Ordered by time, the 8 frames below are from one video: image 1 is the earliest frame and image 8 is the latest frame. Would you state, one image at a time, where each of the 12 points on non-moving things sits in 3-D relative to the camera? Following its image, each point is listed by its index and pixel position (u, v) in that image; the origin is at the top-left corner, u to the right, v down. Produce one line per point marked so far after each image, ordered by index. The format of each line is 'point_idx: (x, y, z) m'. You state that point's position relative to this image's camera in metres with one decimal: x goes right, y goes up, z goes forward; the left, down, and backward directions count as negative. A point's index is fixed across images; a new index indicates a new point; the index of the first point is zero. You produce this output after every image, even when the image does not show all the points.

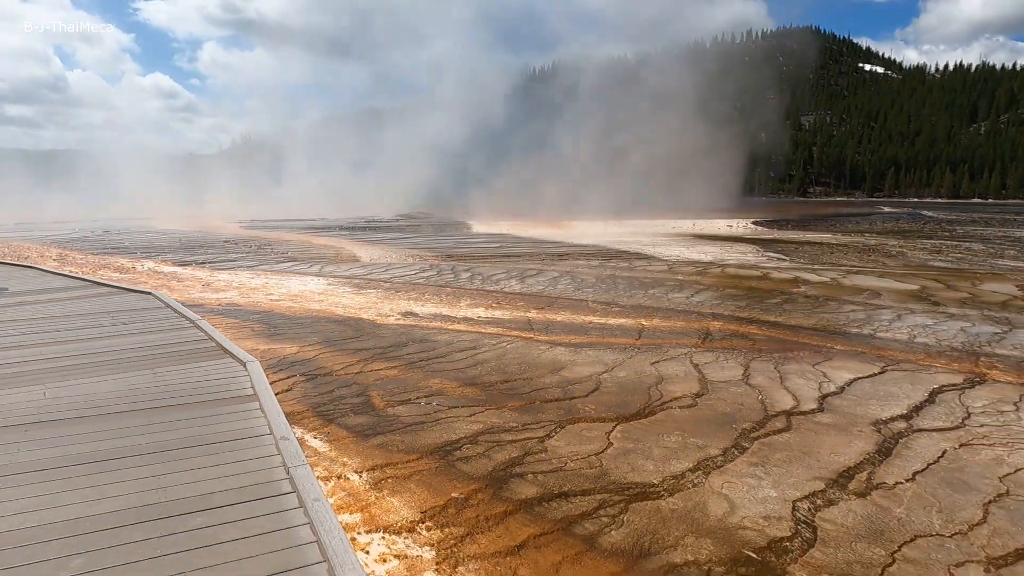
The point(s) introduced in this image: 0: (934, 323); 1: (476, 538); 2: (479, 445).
0: (+5.5, -0.4, +8.7) m
1: (-0.2, -1.2, +3.2) m
2: (-0.2, -1.0, +4.3) m
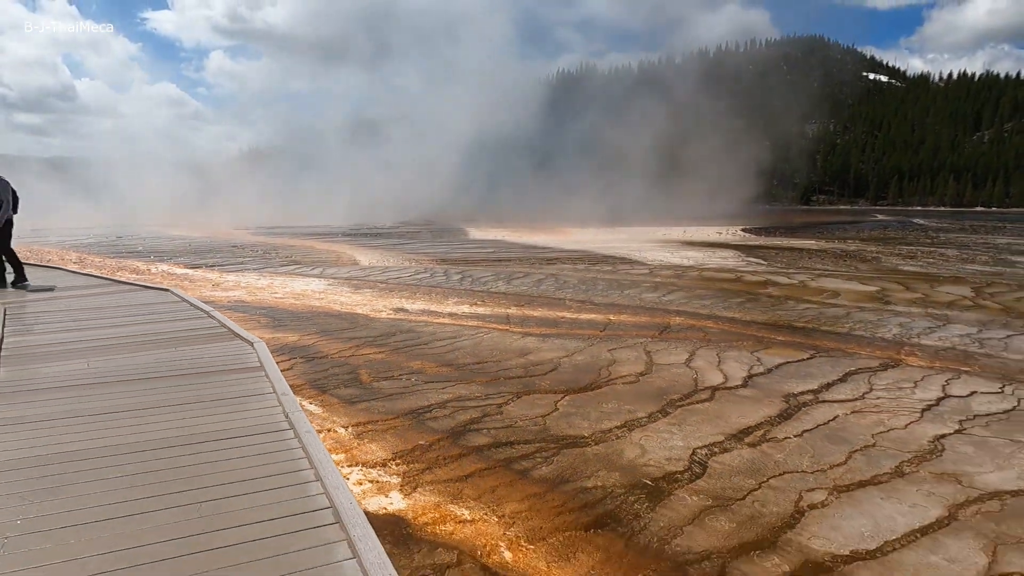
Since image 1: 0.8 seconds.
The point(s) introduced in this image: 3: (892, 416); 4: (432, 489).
0: (+5.2, -0.4, +9.5) m
1: (-0.5, -1.1, +4.1) m
2: (-0.5, -0.9, +5.2) m
3: (+3.0, -1.0, +5.3) m
4: (-0.5, -1.2, +3.9) m
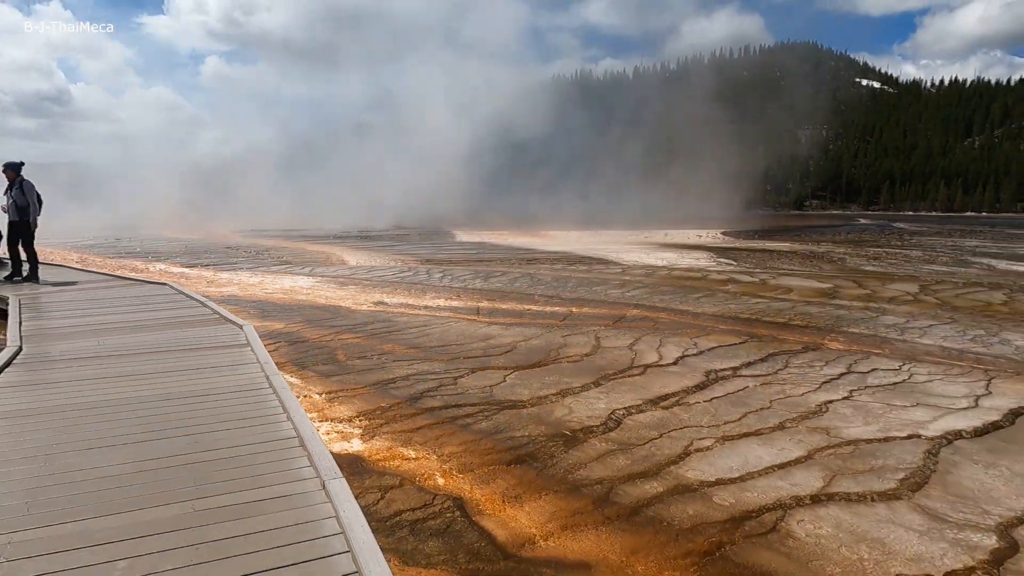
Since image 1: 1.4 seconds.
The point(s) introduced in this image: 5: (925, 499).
0: (+4.8, -0.4, +10.4) m
1: (-0.9, -1.0, +4.9) m
2: (-0.9, -0.8, +6.0) m
3: (+2.6, -0.9, +6.1) m
4: (-0.9, -1.0, +4.7) m
5: (+2.4, -1.2, +3.9) m
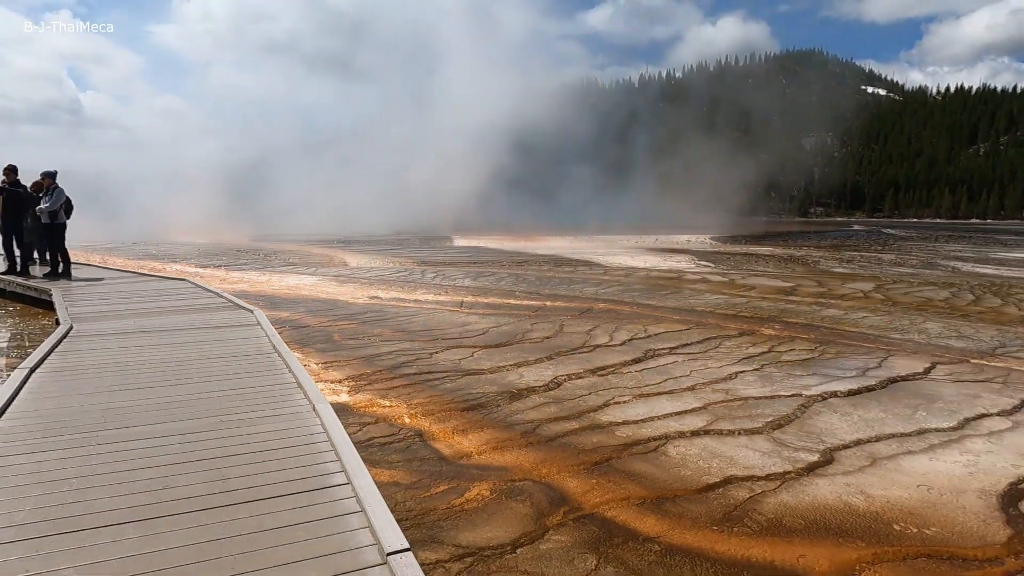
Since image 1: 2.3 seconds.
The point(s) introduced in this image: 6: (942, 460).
0: (+4.4, -0.3, +11.5) m
1: (-1.3, -0.9, +6.1) m
2: (-1.3, -0.7, +7.2) m
3: (+2.2, -0.8, +7.2) m
4: (-1.3, -0.9, +5.8) m
5: (+2.0, -1.1, +5.0) m
6: (+2.9, -1.2, +4.5) m
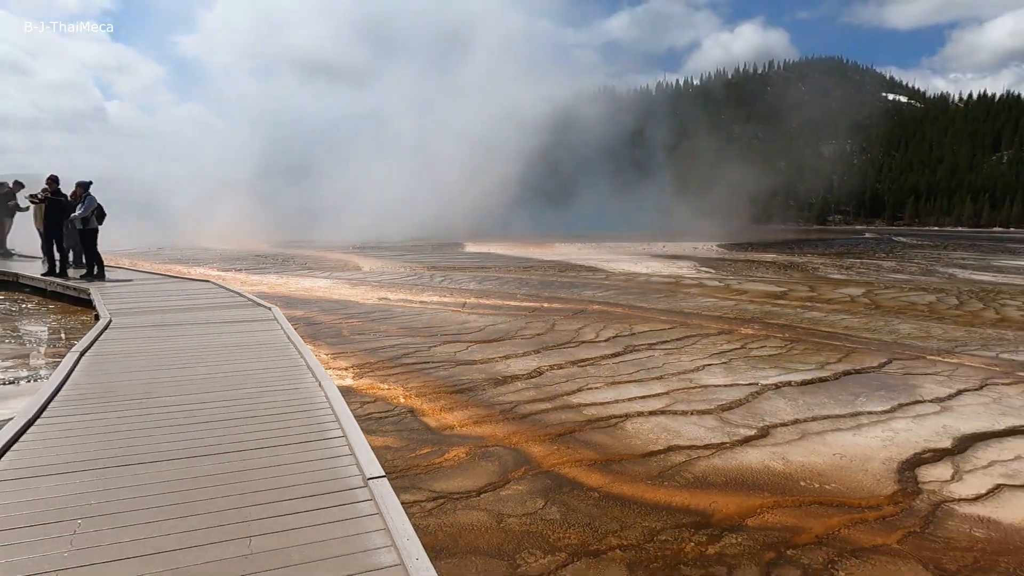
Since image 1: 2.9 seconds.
0: (+4.4, -0.4, +12.1) m
1: (-1.4, -0.9, +6.9) m
2: (-1.4, -0.7, +7.9) m
3: (+2.1, -0.8, +7.9) m
4: (-1.4, -0.9, +6.6) m
5: (+1.9, -1.1, +5.7) m
6: (+2.7, -1.1, +5.2) m
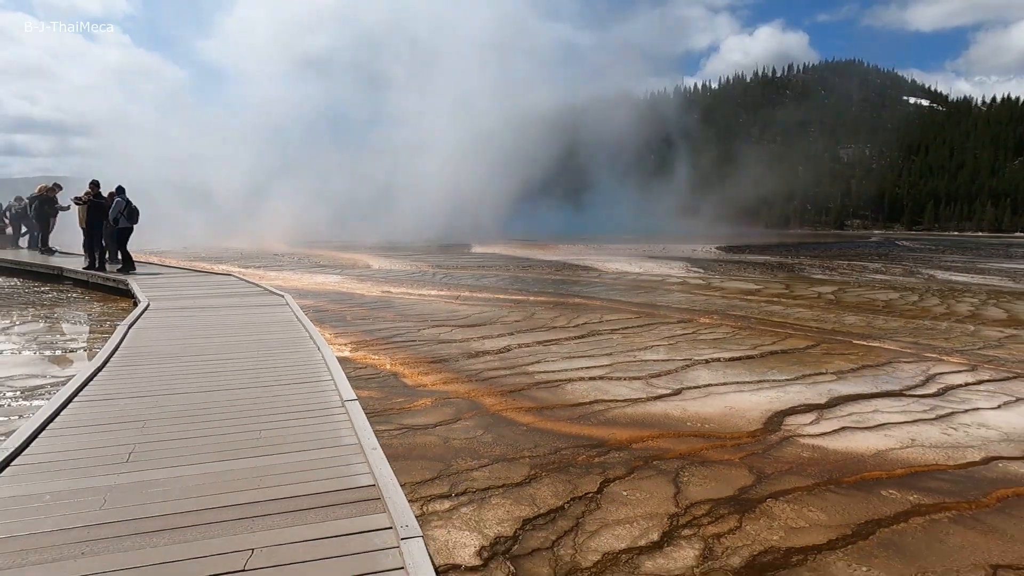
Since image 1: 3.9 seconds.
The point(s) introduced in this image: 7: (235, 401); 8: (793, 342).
0: (+4.2, -0.3, +13.2) m
1: (-1.8, -0.7, +8.1) m
2: (-1.7, -0.6, +9.2) m
3: (+1.8, -0.7, +9.1) m
4: (-1.8, -0.7, +7.9) m
5: (+1.5, -1.0, +6.9) m
6: (+2.4, -1.0, +6.4) m
7: (-2.0, -0.8, +4.7) m
8: (+3.8, -0.7, +8.9) m
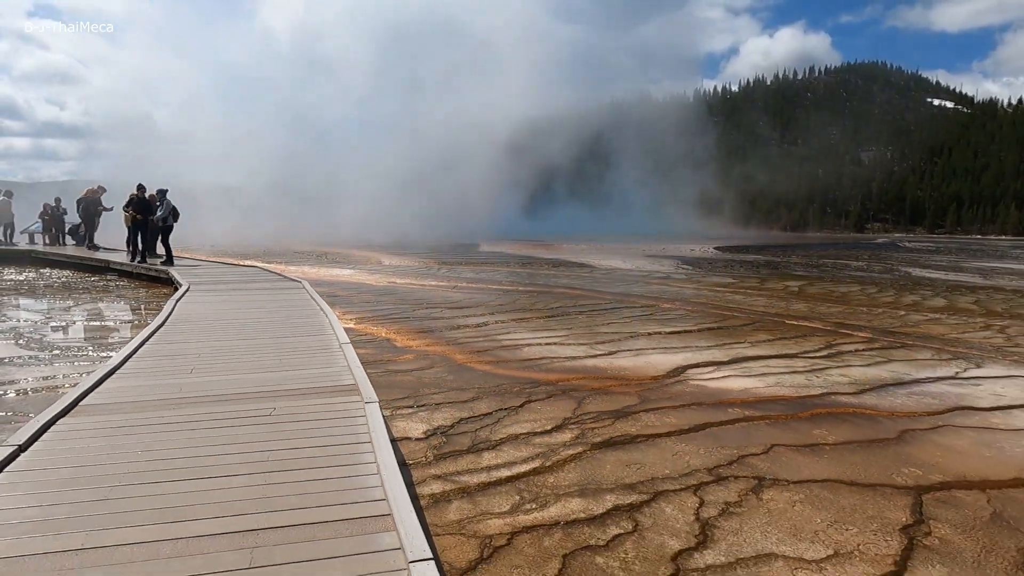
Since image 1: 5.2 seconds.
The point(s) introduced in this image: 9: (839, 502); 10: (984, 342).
0: (+4.1, -0.1, +14.7) m
1: (-2.1, -0.5, +9.8) m
2: (-2.0, -0.4, +10.9) m
3: (+1.5, -0.5, +10.7) m
4: (-2.1, -0.5, +9.6) m
5: (+1.1, -0.7, +8.5) m
6: (+2.0, -0.8, +7.9) m
7: (-2.4, -0.6, +6.4) m
8: (+3.5, -0.5, +10.4) m
9: (+1.9, -1.2, +3.8) m
10: (+6.5, -0.7, +9.1) m
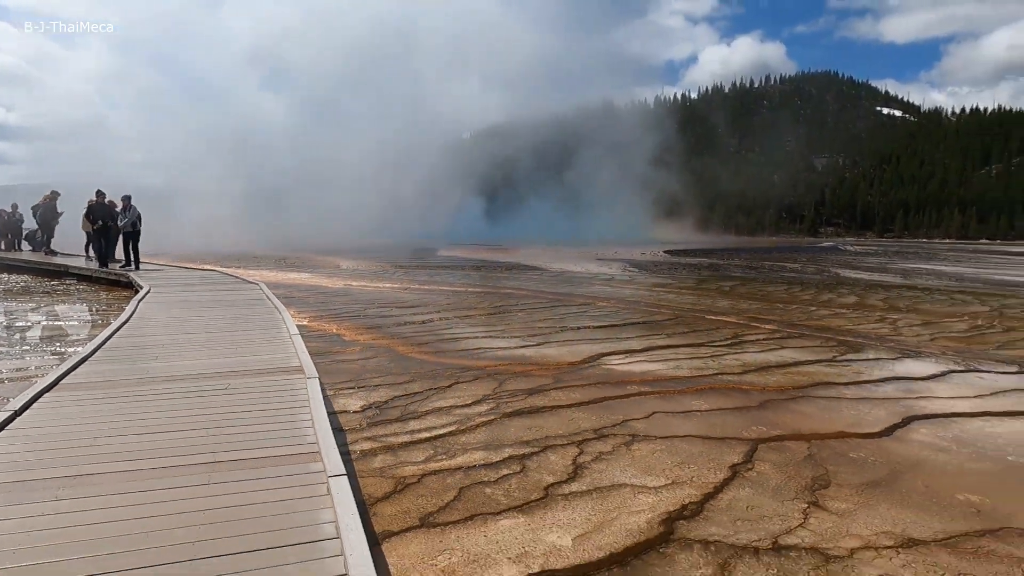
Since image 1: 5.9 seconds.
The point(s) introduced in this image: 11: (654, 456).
0: (+2.9, -0.1, +15.8) m
1: (-3.0, -0.5, +10.5) m
2: (-3.0, -0.4, +11.6) m
3: (+0.5, -0.5, +11.6) m
4: (-3.0, -0.5, +10.3) m
5: (+0.3, -0.7, +9.4) m
6: (+1.1, -0.8, +8.9) m
7: (-3.1, -0.5, +7.1) m
8: (+2.5, -0.5, +11.5) m
9: (+1.3, -1.2, +4.8) m
10: (+5.6, -0.7, +10.3) m
11: (+1.0, -1.2, +4.6) m
